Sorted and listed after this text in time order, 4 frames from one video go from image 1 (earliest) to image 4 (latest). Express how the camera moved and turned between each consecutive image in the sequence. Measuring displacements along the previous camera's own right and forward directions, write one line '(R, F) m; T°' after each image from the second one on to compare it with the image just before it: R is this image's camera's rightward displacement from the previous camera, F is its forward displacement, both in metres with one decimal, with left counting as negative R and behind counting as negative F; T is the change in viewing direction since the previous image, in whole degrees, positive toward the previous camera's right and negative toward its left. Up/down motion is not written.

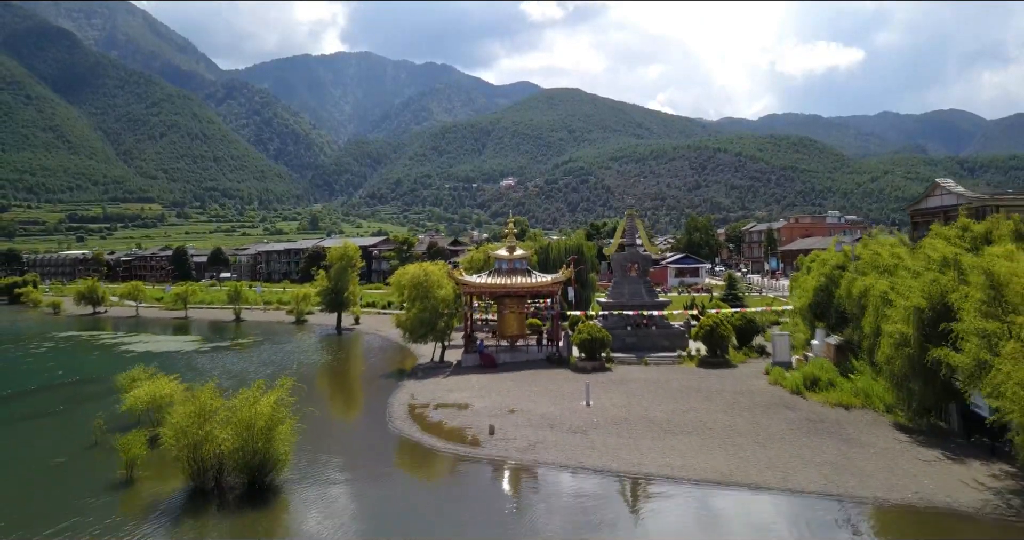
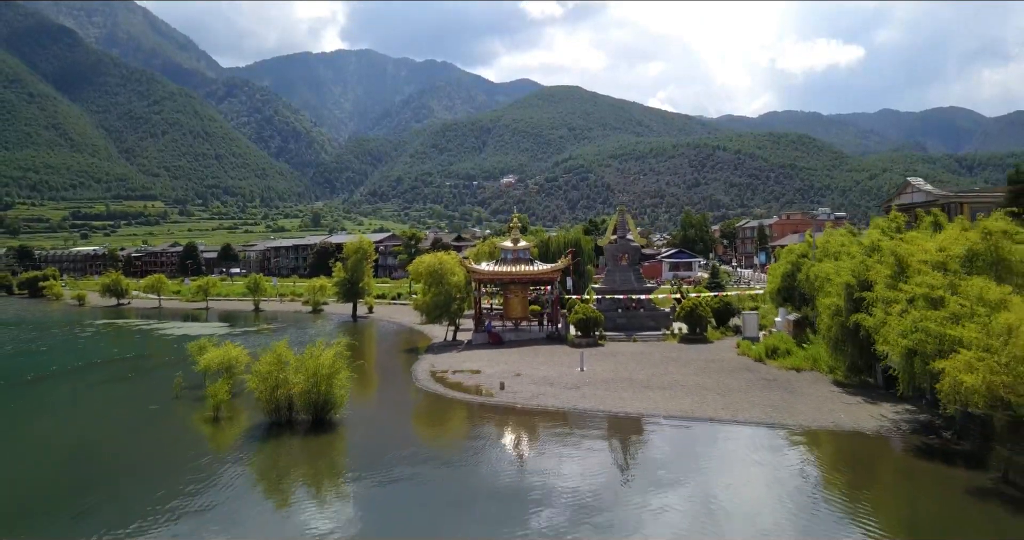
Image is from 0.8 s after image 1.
(-0.2, -3.7) m; 0°
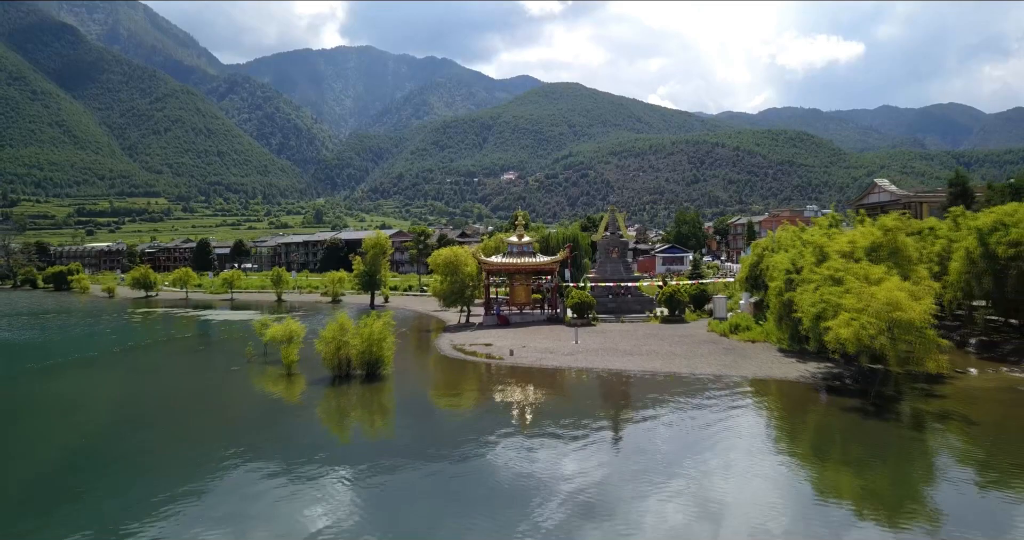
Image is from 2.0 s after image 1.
(-0.3, -5.0) m; 0°
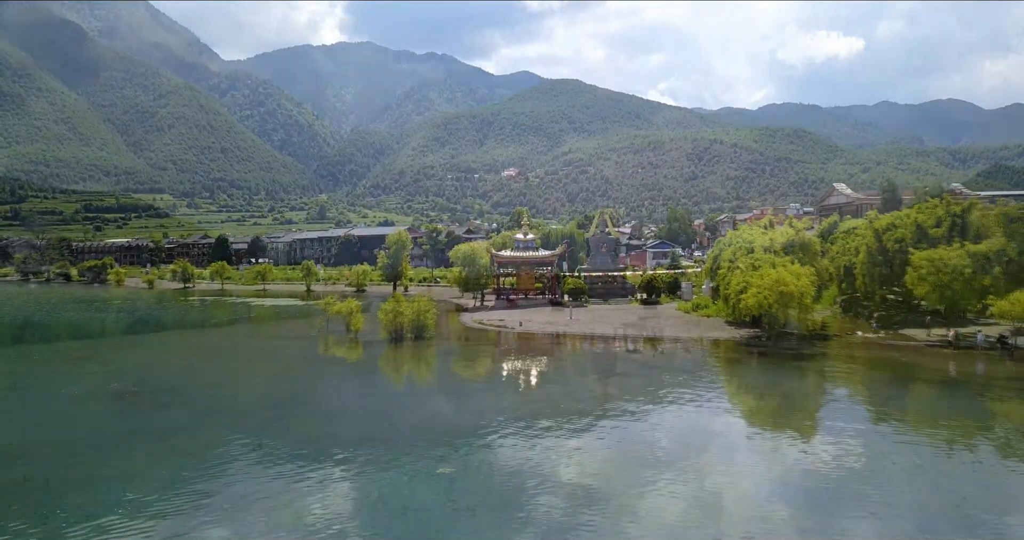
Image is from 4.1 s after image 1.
(-0.5, -7.9) m; 0°
